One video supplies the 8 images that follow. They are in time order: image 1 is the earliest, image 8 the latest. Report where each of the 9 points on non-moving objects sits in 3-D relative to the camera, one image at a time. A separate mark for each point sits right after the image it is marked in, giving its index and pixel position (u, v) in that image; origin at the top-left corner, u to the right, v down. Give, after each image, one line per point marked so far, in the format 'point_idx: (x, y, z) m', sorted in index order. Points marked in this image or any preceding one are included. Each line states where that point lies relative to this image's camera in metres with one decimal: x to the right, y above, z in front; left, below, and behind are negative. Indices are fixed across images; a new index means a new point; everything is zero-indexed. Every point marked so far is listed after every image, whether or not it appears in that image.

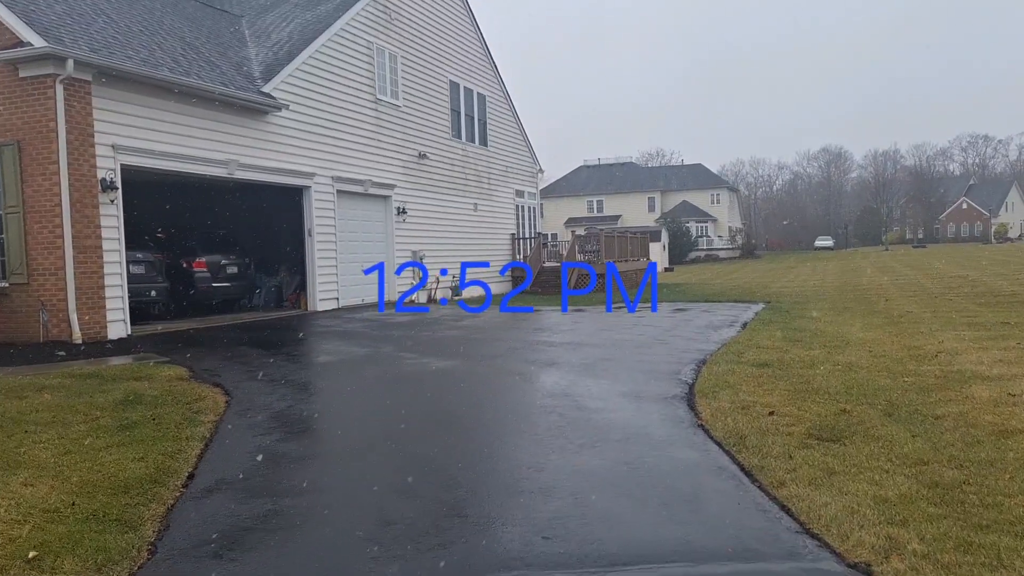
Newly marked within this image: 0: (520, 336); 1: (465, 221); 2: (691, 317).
0: (+0.1, -0.6, +10.4) m
1: (-1.2, +1.6, +19.9) m
2: (+2.9, -0.5, +13.1) m
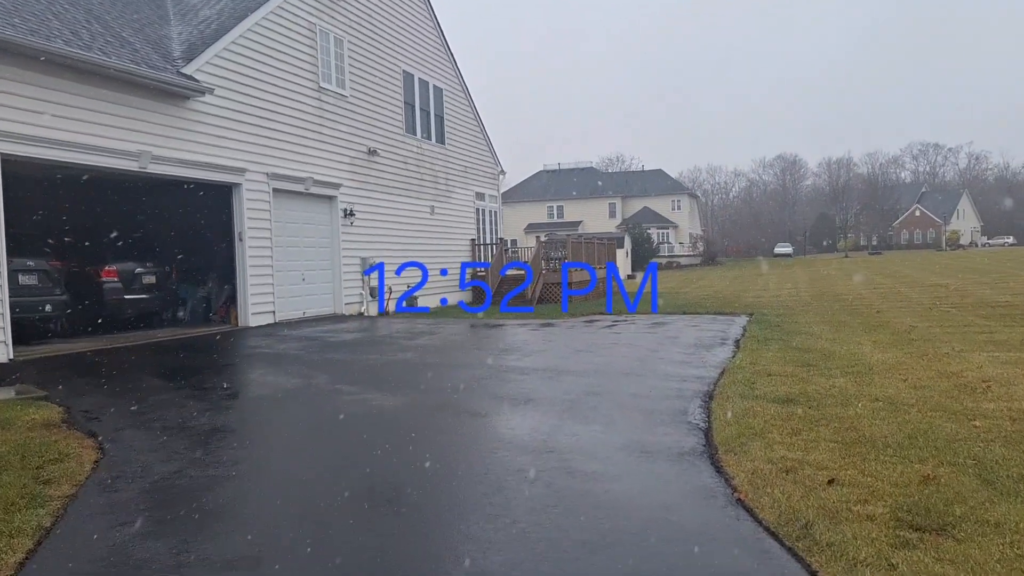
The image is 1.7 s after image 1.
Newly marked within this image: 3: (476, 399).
0: (-0.3, -0.8, +8.8) m
1: (-2.1, +1.4, +18.3) m
2: (+2.3, -0.6, +11.7) m
3: (-0.3, -0.9, +6.5) m
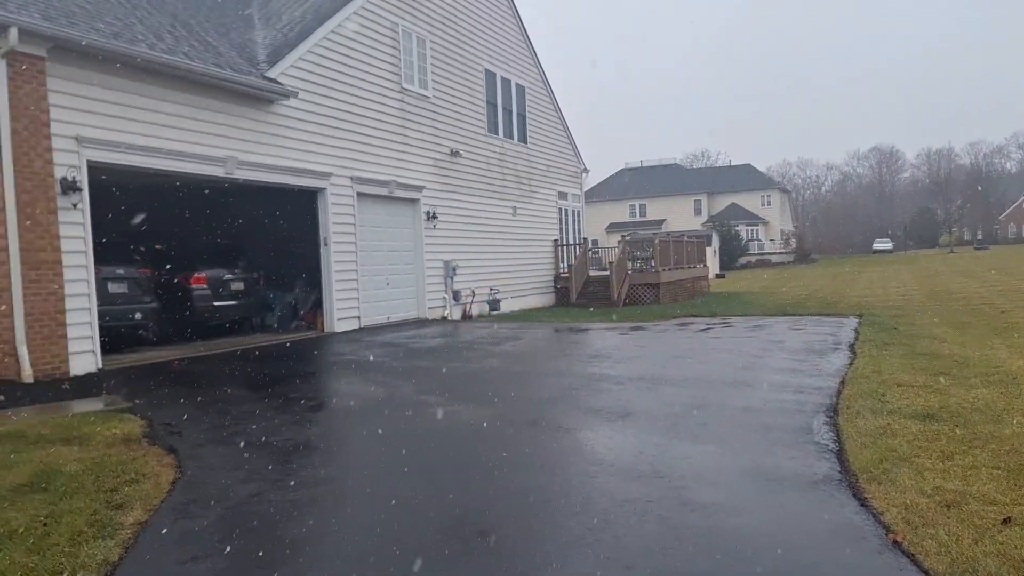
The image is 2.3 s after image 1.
0: (+0.6, -0.8, +8.3) m
1: (-0.2, +1.3, +17.9) m
2: (+3.5, -0.6, +10.9) m
3: (+0.4, -0.9, +6.0) m
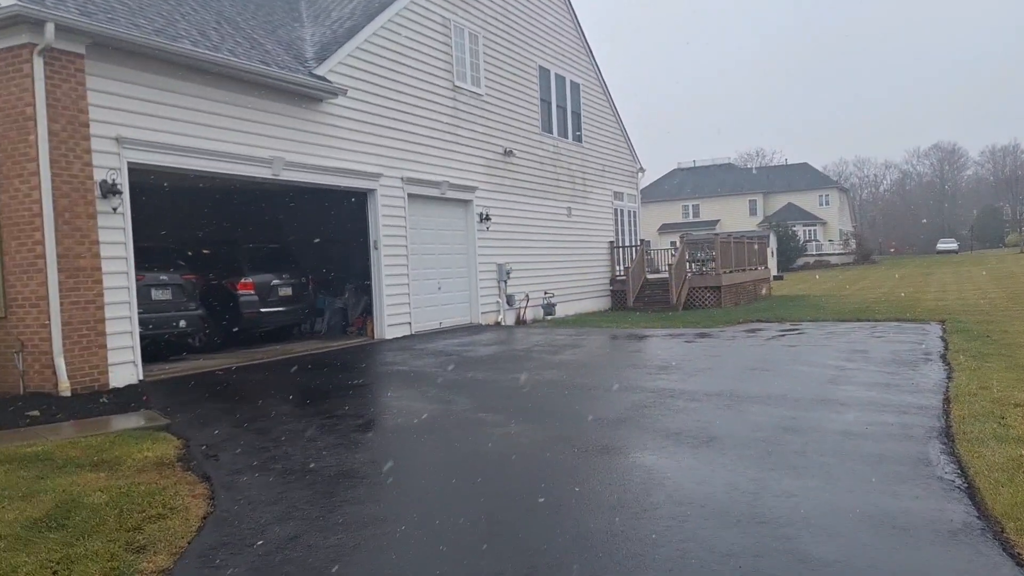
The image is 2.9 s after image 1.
0: (+1.2, -0.9, +7.6) m
1: (+1.0, +1.3, +17.2) m
2: (+4.3, -0.7, +10.0) m
3: (+0.9, -1.0, +5.3) m
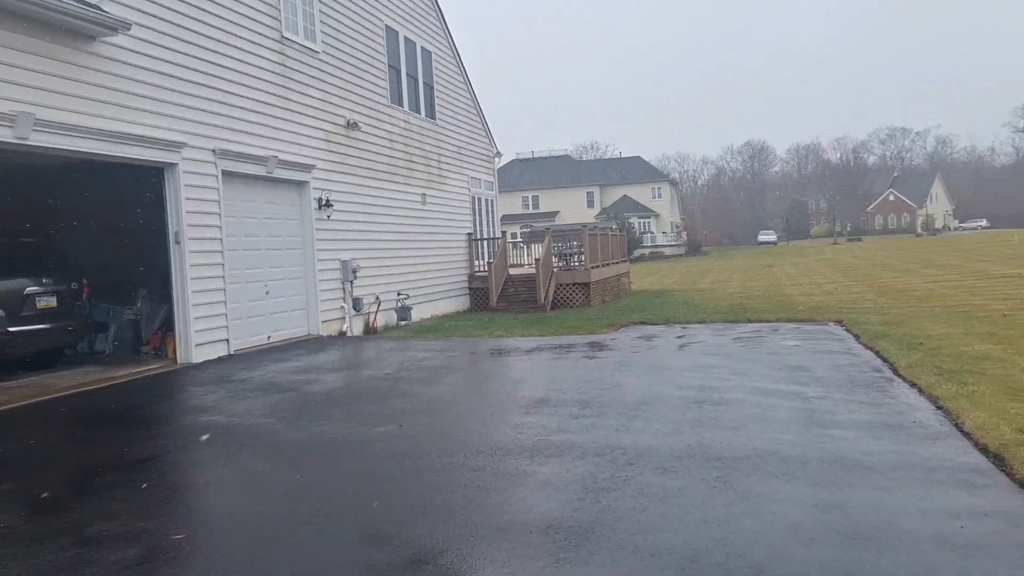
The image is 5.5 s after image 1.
0: (+0.4, -1.0, +5.5) m
1: (-1.9, +1.3, +14.8) m
2: (+2.9, -0.7, +8.5) m
3: (+0.5, -1.1, +3.1) m
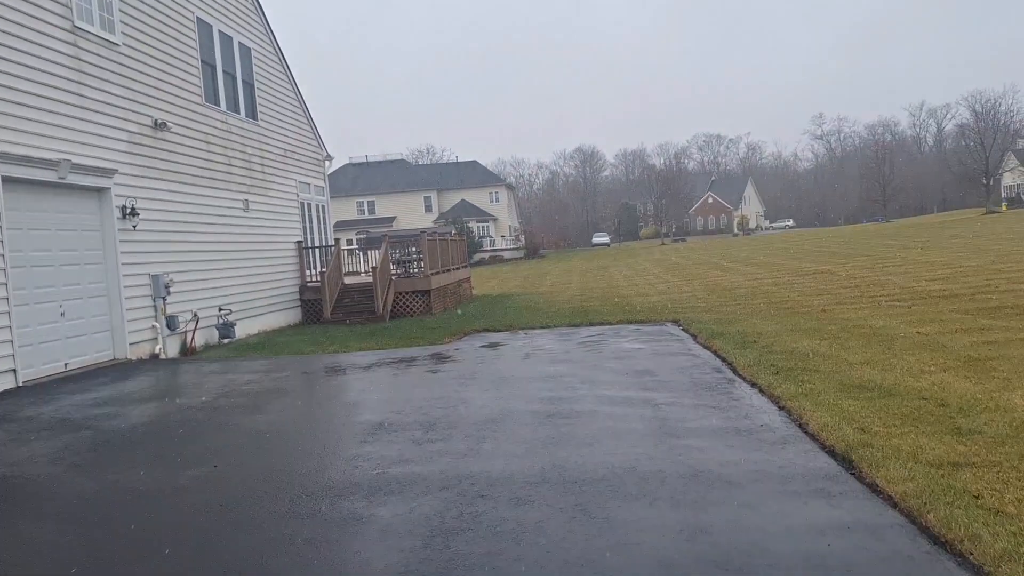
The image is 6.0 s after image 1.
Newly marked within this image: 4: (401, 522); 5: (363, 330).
0: (-0.6, -1.1, +4.9) m
1: (-4.7, +1.0, +13.7) m
2: (+1.2, -0.8, +8.4) m
3: (0.0, -1.2, +2.7) m
4: (-0.5, -1.1, +3.9) m
5: (-2.5, -0.7, +13.7) m
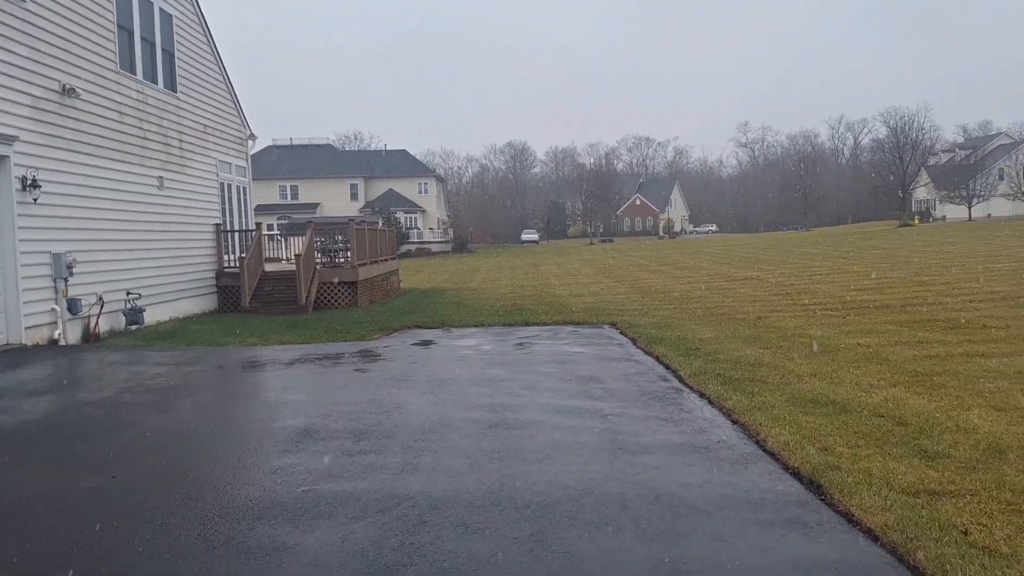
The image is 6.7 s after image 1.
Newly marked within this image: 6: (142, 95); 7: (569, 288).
0: (-0.9, -1.0, +4.4) m
1: (-5.7, +1.3, +12.7) m
2: (+0.6, -0.8, +8.0) m
3: (-0.1, -1.2, +2.2) m
4: (-0.7, -1.1, +3.4) m
5: (-3.7, -0.5, +13.0) m
6: (-5.8, +3.0, +12.6) m
7: (+1.4, 0.0, +20.0) m
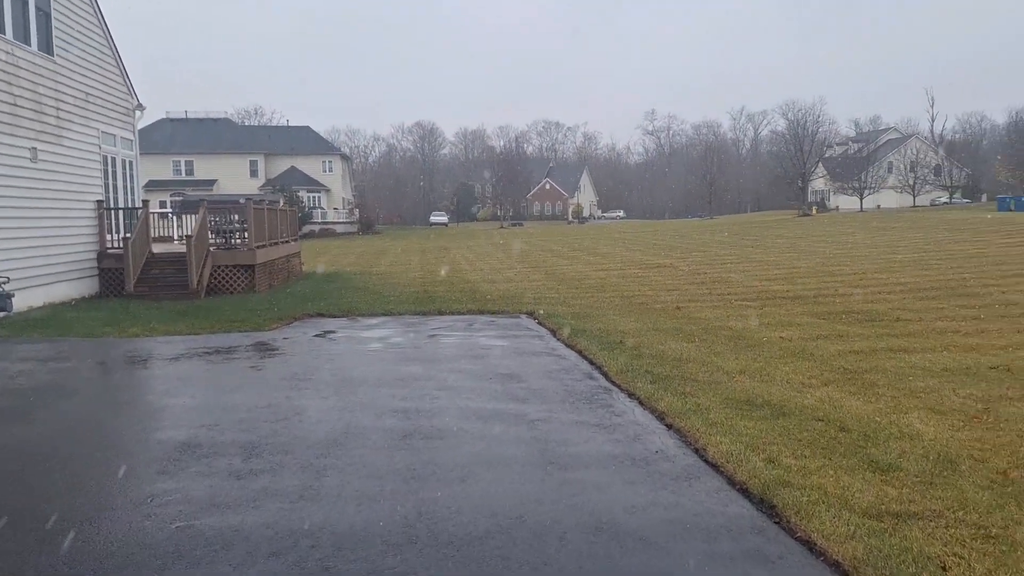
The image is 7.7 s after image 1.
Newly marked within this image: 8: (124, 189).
0: (-1.3, -1.0, +3.7) m
1: (-7.0, +1.5, +11.4) m
2: (-0.2, -0.7, +7.4) m
3: (-0.3, -1.2, +1.7) m
4: (-1.0, -1.1, +2.7) m
5: (-5.0, -0.3, +11.9) m
6: (-7.0, +3.2, +11.2) m
7: (-0.7, +0.4, +19.4) m
8: (-7.6, +1.9, +15.9) m
